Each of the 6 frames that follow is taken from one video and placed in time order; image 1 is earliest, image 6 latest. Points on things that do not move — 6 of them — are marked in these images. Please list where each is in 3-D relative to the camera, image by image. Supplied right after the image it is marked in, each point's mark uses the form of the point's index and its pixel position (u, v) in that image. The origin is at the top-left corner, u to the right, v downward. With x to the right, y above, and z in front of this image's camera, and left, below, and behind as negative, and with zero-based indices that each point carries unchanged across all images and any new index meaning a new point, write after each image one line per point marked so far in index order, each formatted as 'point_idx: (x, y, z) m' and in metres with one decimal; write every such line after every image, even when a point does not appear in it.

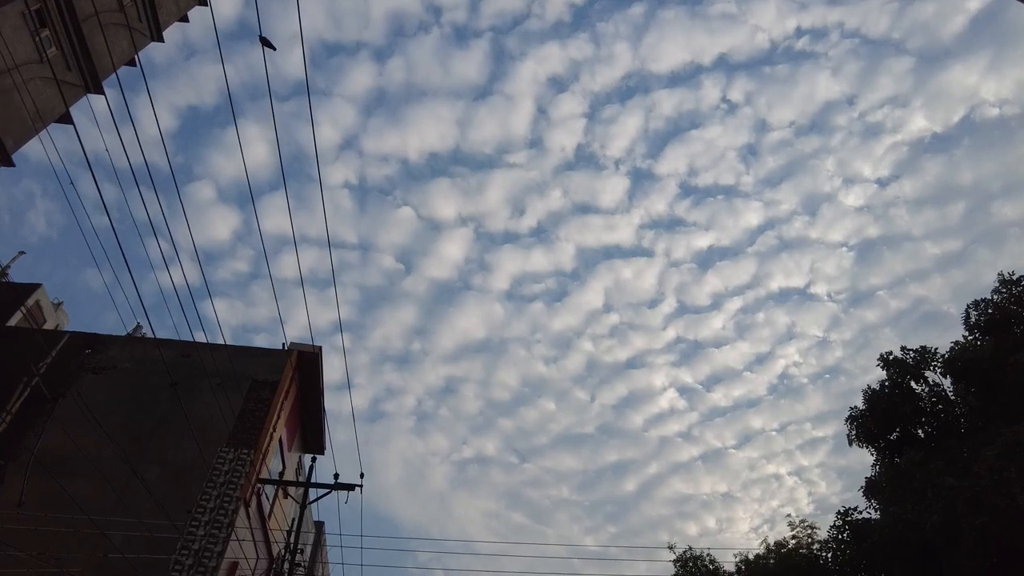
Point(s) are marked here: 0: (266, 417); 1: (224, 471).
0: (-5.6, -2.9, +17.6) m
1: (-6.1, -3.8, +16.4) m
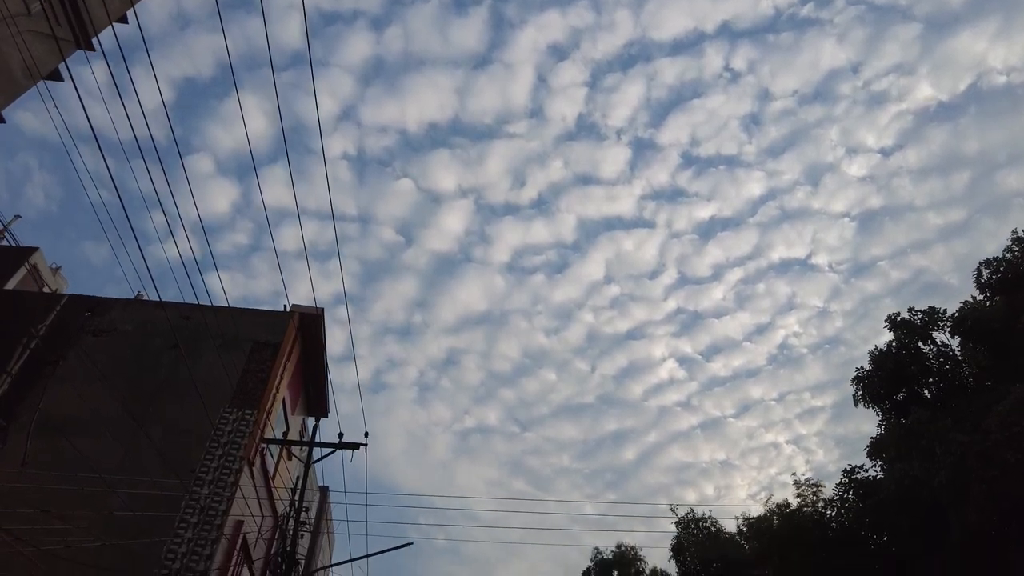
0: (-5.5, -2.0, +17.5) m
1: (-6.0, -2.9, +16.4) m
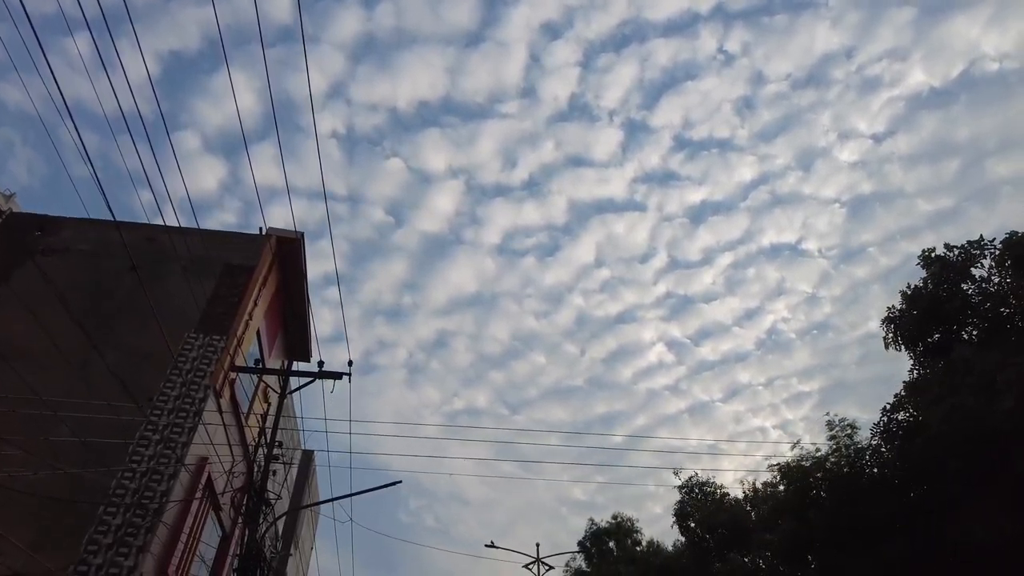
0: (-5.5, -0.3, +15.6) m
1: (-6.0, -1.3, +14.5) m
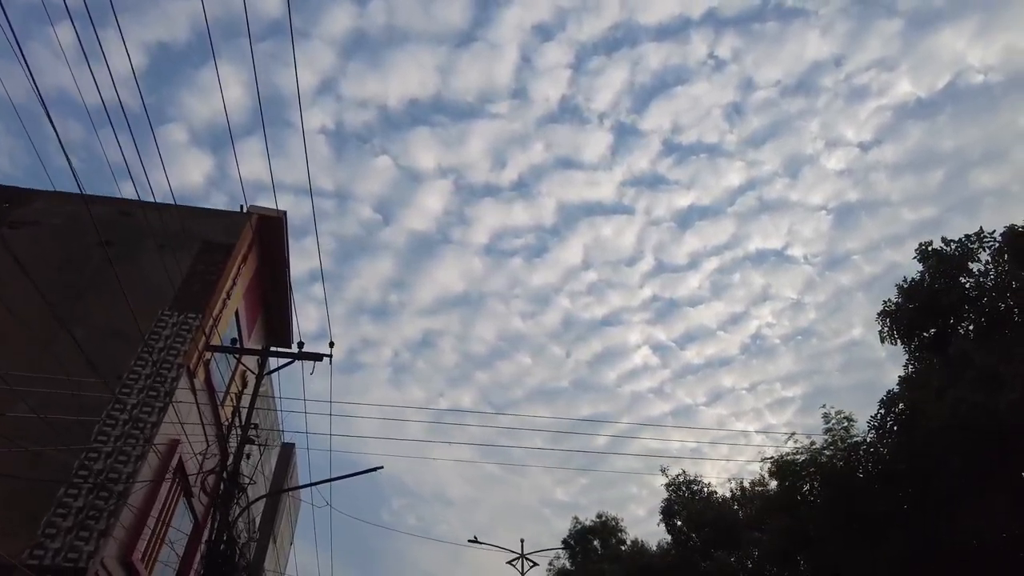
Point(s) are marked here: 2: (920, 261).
0: (-5.7, +0.1, +14.9) m
1: (-6.2, -0.8, +13.8) m
2: (+10.0, +0.7, +19.2) m
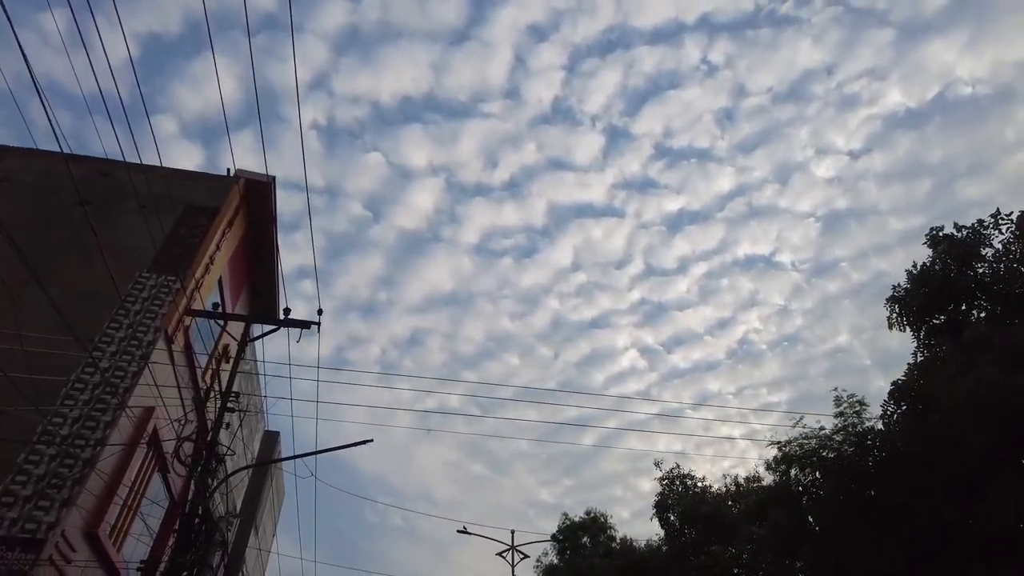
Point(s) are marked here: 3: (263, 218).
0: (-5.7, +0.8, +14.1) m
1: (-6.2, -0.2, +13.0) m
2: (+10.0, +1.0, +18.6) m
3: (-5.4, +1.5, +16.8) m
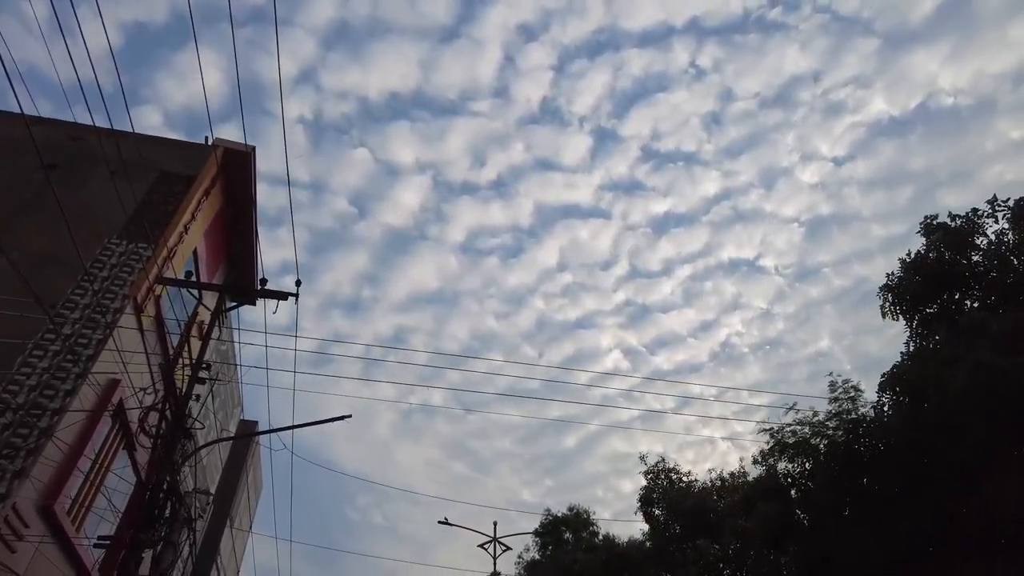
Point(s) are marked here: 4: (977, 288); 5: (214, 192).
0: (-5.9, +1.3, +13.5) m
1: (-6.4, +0.4, +12.4) m
2: (+9.7, +1.2, +18.2) m
3: (-5.6, +2.0, +16.2) m
4: (+10.1, 0.0, +16.8) m
5: (-5.8, +1.8, +15.3) m
